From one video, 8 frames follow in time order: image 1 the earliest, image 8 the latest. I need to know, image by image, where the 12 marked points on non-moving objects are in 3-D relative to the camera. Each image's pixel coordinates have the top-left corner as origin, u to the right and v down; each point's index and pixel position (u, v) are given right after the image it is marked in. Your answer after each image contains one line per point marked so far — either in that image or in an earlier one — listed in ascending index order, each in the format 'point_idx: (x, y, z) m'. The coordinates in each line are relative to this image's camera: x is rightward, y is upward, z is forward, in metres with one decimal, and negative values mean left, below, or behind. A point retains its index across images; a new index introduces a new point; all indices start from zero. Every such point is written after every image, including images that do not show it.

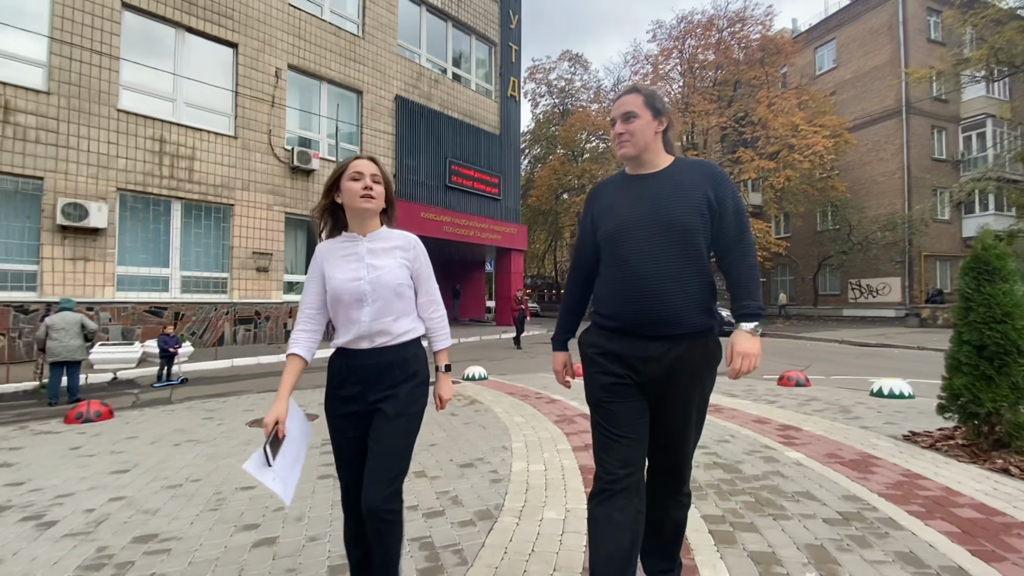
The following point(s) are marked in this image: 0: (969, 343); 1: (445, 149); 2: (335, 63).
0: (+3.6, -0.4, +3.8) m
1: (-2.6, +5.3, +18.7) m
2: (-5.6, +7.2, +15.6) m
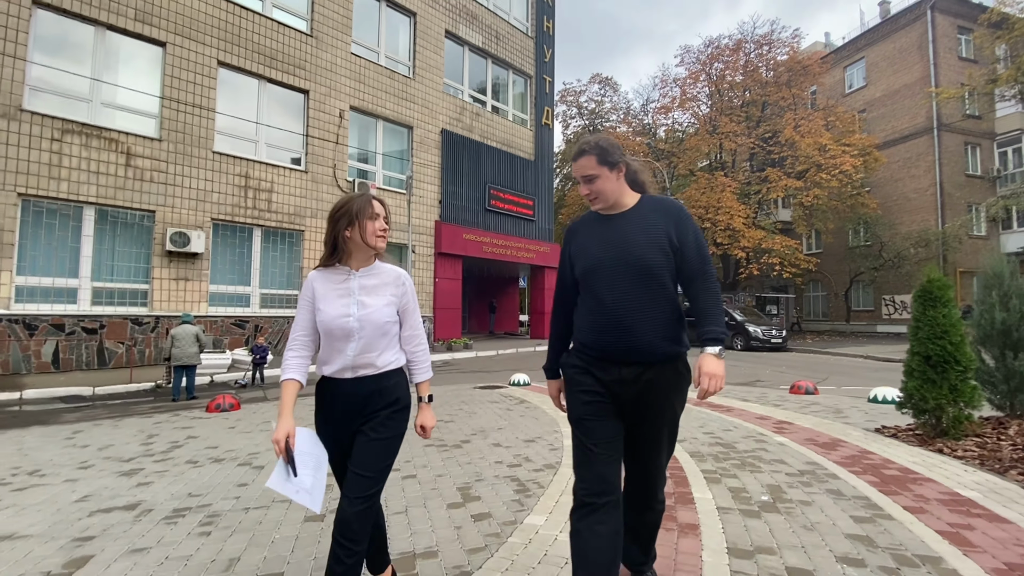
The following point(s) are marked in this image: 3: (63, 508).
0: (+4.1, -0.7, +4.9) m
1: (-1.2, +4.7, +20.3) m
2: (-4.4, +6.7, +17.5) m
3: (-3.1, -1.5, +3.4) m
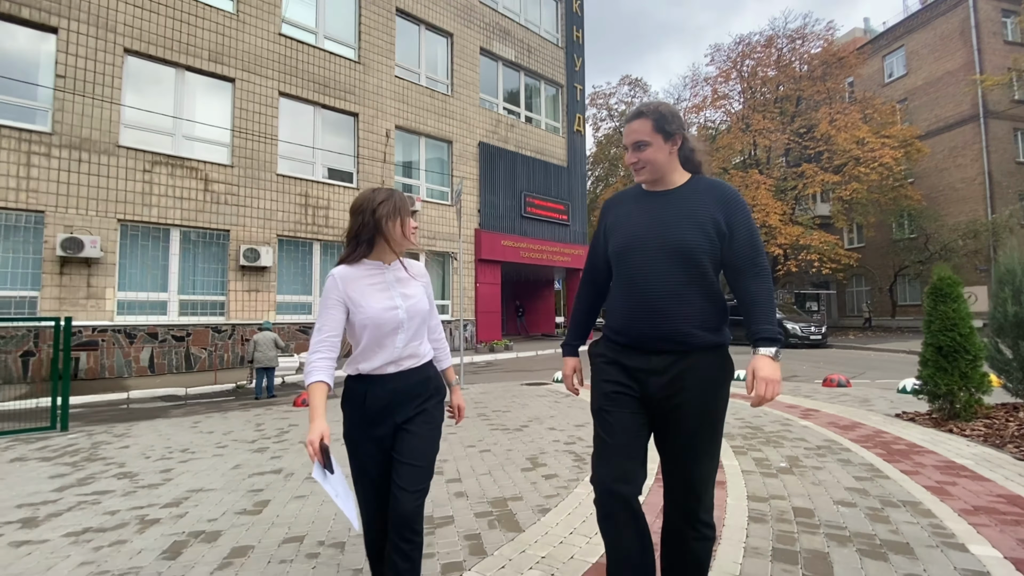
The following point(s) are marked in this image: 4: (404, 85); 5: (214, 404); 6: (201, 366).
0: (+4.7, -0.6, +5.4) m
1: (+0.3, +4.5, +21.2) m
2: (-3.1, +6.4, +18.6) m
3: (-2.6, -1.7, +4.4) m
4: (-4.0, +7.5, +17.9) m
5: (-6.3, -2.5, +10.3) m
6: (-8.5, -2.1, +13.2) m
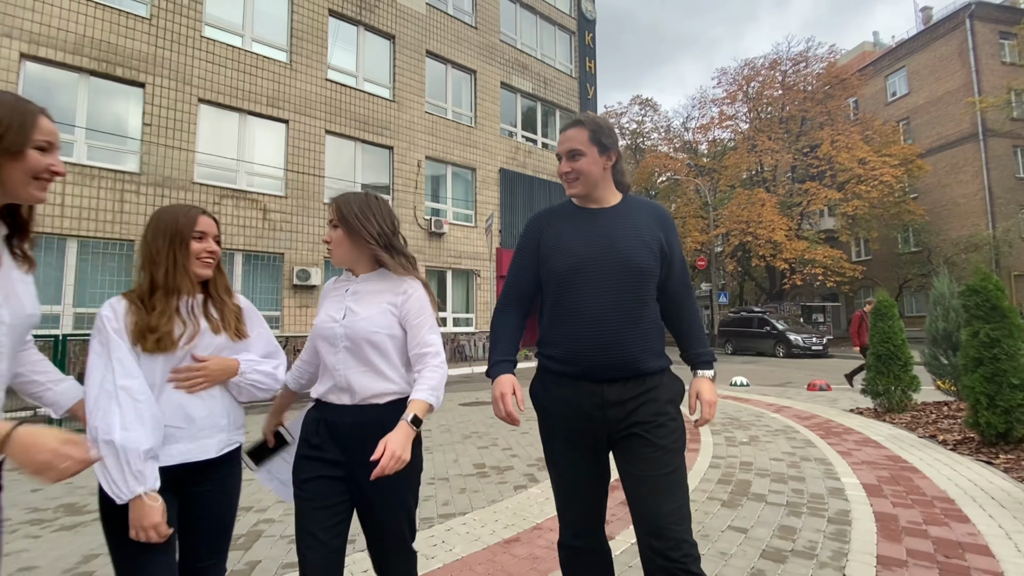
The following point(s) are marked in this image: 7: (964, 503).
0: (+5.1, -0.9, +6.9) m
1: (+1.2, +3.9, +22.9) m
2: (-2.3, +5.8, +20.4) m
3: (-2.2, -2.0, +6.1) m
4: (-3.2, +6.9, +19.8) m
5: (-5.8, -2.9, +12.0) m
6: (-7.8, -2.6, +15.0) m
7: (+3.2, -1.5, +3.4) m
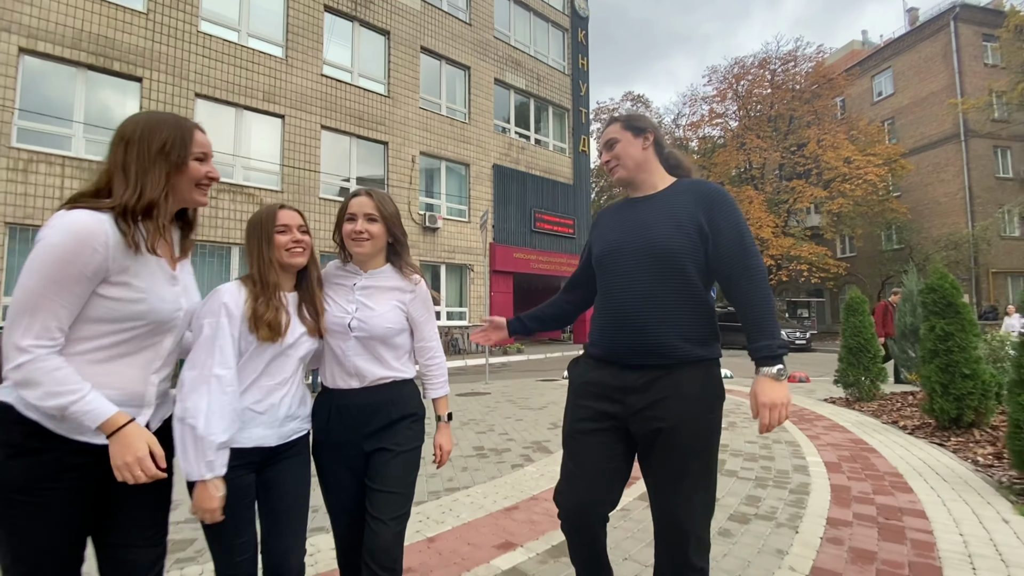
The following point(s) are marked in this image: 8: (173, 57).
0: (+5.1, -0.9, +7.4) m
1: (+0.9, +4.1, +23.2) m
2: (-2.6, +6.1, +20.6) m
3: (-2.2, -1.9, +6.4) m
4: (-3.5, +7.1, +20.0) m
5: (-5.9, -2.7, +12.3) m
6: (-8.0, -2.4, +15.2) m
7: (+3.2, -1.5, +3.9) m
8: (-10.1, +6.9, +14.5) m
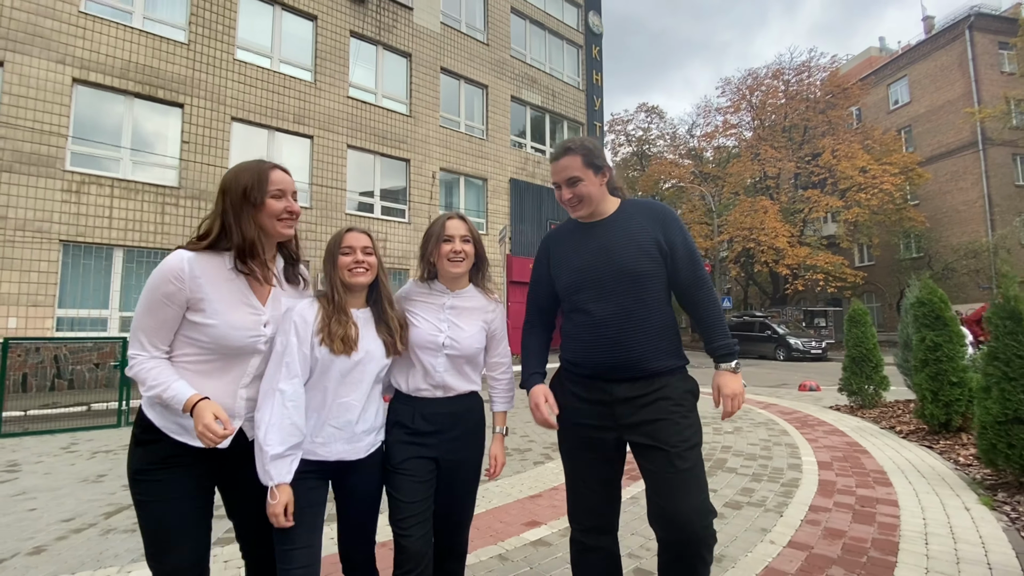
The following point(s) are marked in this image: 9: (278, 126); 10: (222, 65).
0: (+5.4, -1.1, +7.7) m
1: (+1.7, +3.6, +23.8) m
2: (-1.9, +5.6, +21.4) m
3: (-1.9, -2.1, +7.0) m
4: (-2.8, +6.7, +20.8) m
5: (-5.4, -3.1, +13.0) m
6: (-7.4, -2.8, +16.0) m
7: (+3.4, -1.7, +4.3) m
8: (-9.6, +6.5, +15.5) m
9: (-8.0, +5.6, +16.7) m
10: (-9.4, +7.2, +15.7) m
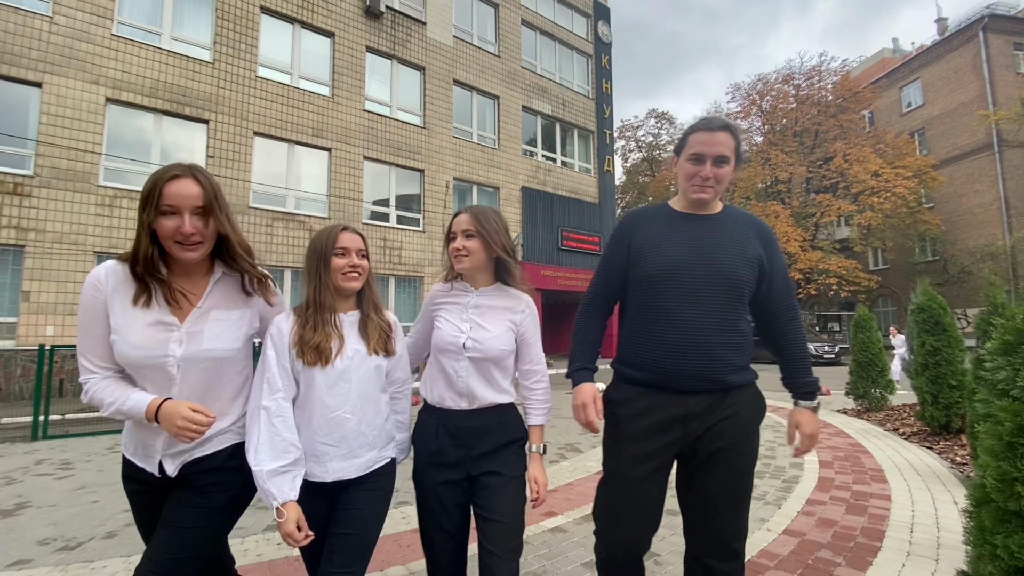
0: (+5.6, -1.2, +8.0) m
1: (+2.3, +3.3, +24.1) m
2: (-1.3, +5.3, +21.8) m
3: (-1.7, -2.3, +7.4) m
4: (-2.3, +6.4, +21.3) m
5: (-5.1, -3.3, +13.5) m
6: (-7.0, -3.1, +16.5) m
7: (+3.6, -1.7, +4.6) m
8: (-9.2, +6.2, +16.2) m
9: (-7.6, +5.3, +17.3) m
10: (-9.0, +6.9, +16.4) m
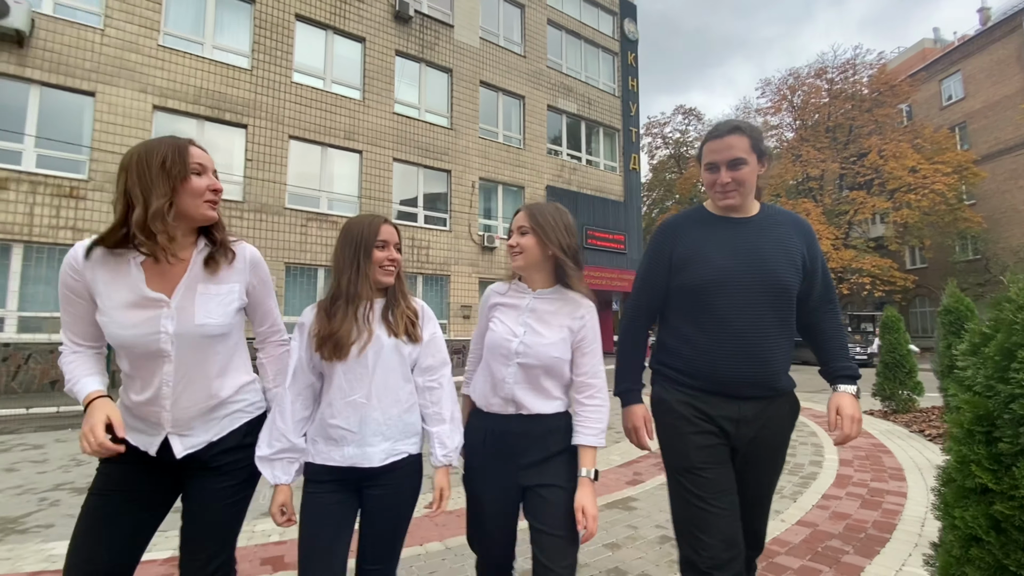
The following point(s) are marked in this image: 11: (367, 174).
0: (+6.1, -1.2, +7.9) m
1: (+3.5, +3.4, +24.2) m
2: (-0.2, +5.4, +22.1) m
3: (-1.3, -2.3, +7.7) m
4: (-1.2, +6.5, +21.6) m
5: (-4.4, -3.2, +14.0) m
6: (-6.1, -3.0, +17.1) m
7: (+3.8, -1.8, +4.7) m
8: (-8.3, +6.3, +16.8) m
9: (-6.7, +5.4, +17.9) m
10: (-8.1, +7.0, +17.0) m
11: (-5.5, +4.3, +18.5) m
